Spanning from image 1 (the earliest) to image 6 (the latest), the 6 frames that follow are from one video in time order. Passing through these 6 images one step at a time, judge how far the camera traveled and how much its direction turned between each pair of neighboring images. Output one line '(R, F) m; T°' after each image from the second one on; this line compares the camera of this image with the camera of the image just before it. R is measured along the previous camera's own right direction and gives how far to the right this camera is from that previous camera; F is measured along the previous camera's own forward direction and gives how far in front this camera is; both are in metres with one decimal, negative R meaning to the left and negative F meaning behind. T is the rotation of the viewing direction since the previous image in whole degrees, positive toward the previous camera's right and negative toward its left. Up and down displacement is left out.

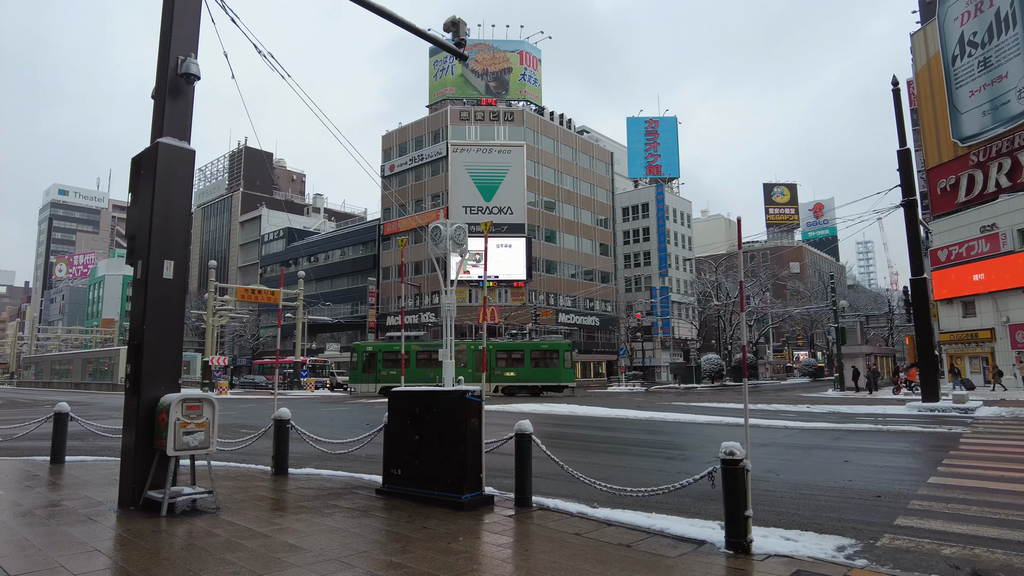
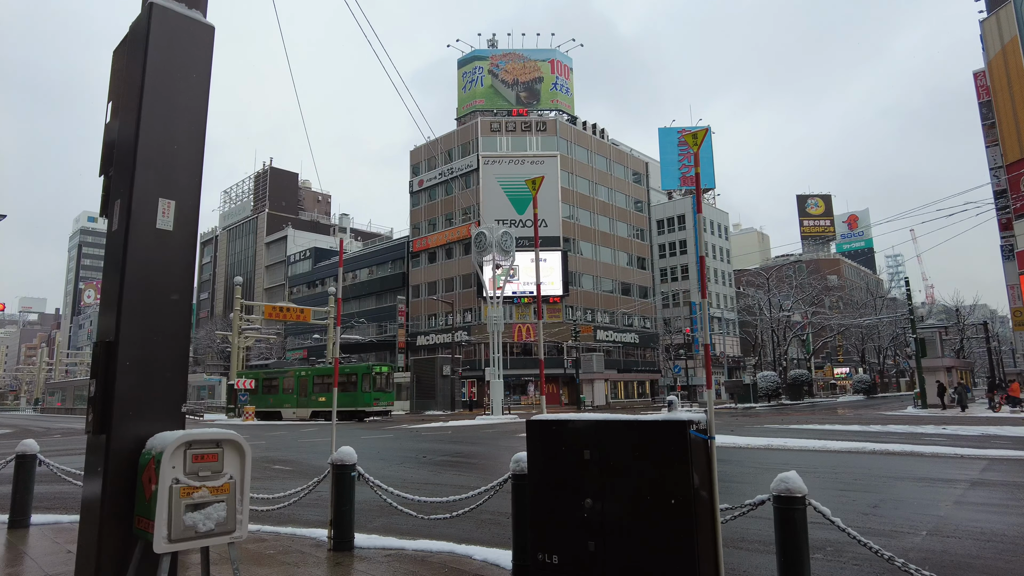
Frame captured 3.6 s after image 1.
(-1.3, +2.7) m; -2°
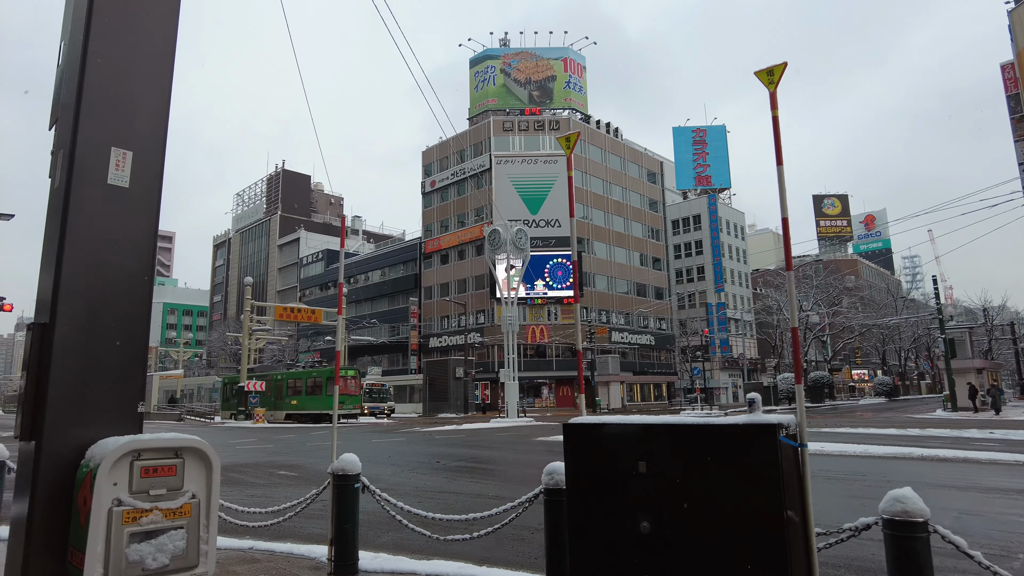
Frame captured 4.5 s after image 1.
(-0.1, +0.7) m; -1°
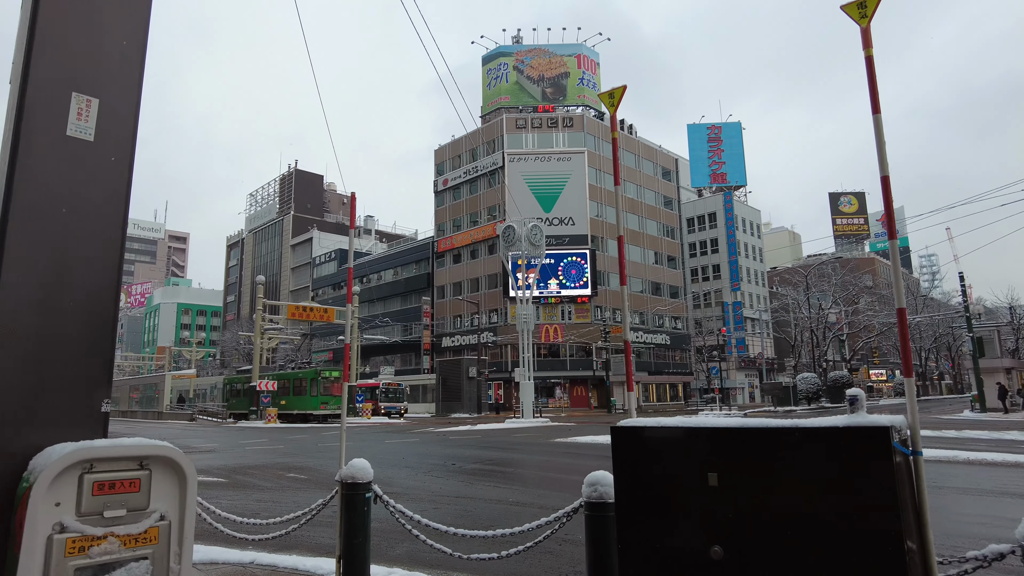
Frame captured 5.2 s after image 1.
(-0.1, +0.5) m; -1°
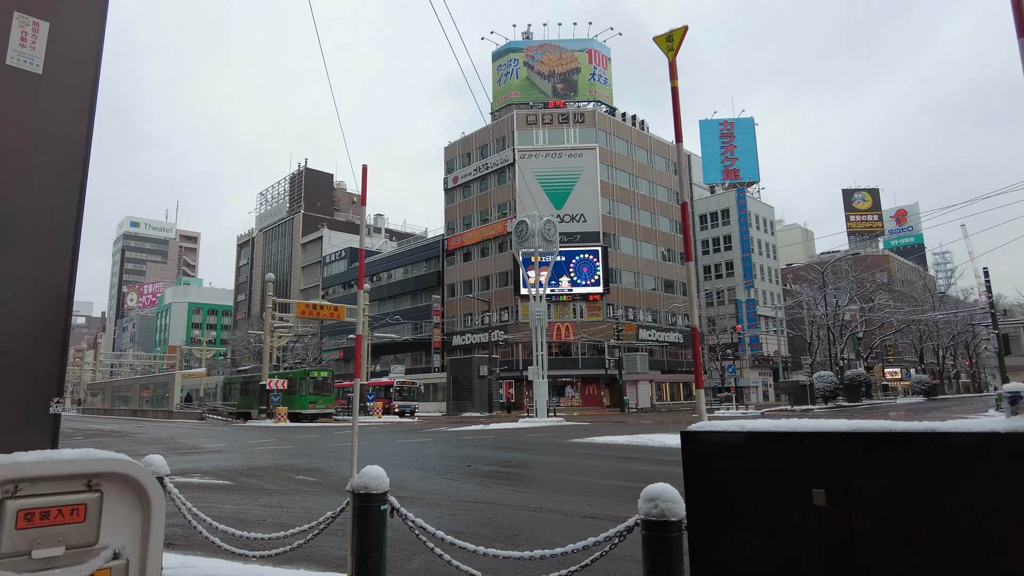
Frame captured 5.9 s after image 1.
(-0.1, +0.5) m; -1°
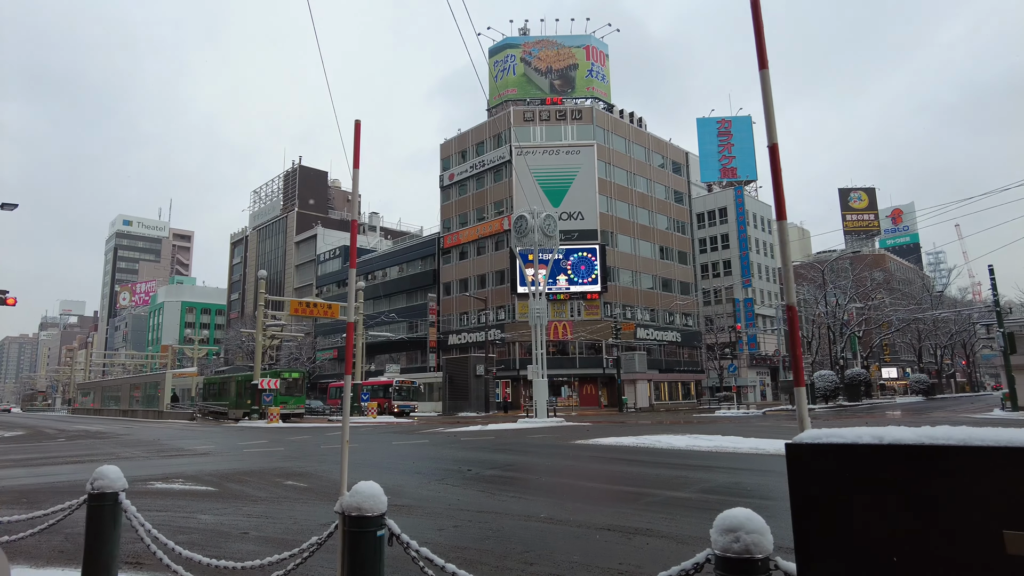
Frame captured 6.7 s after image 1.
(-0.1, +0.6) m; 0°
